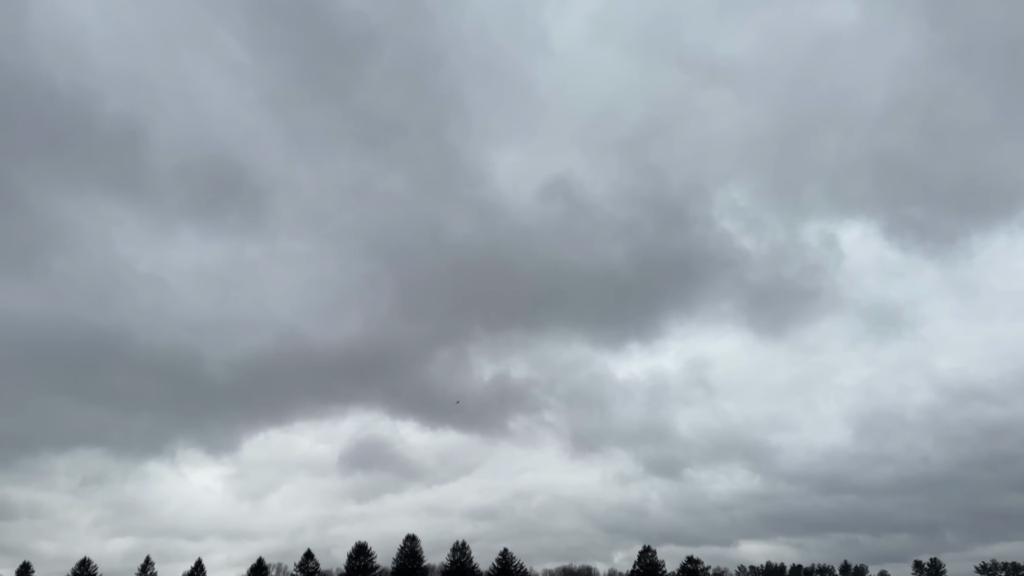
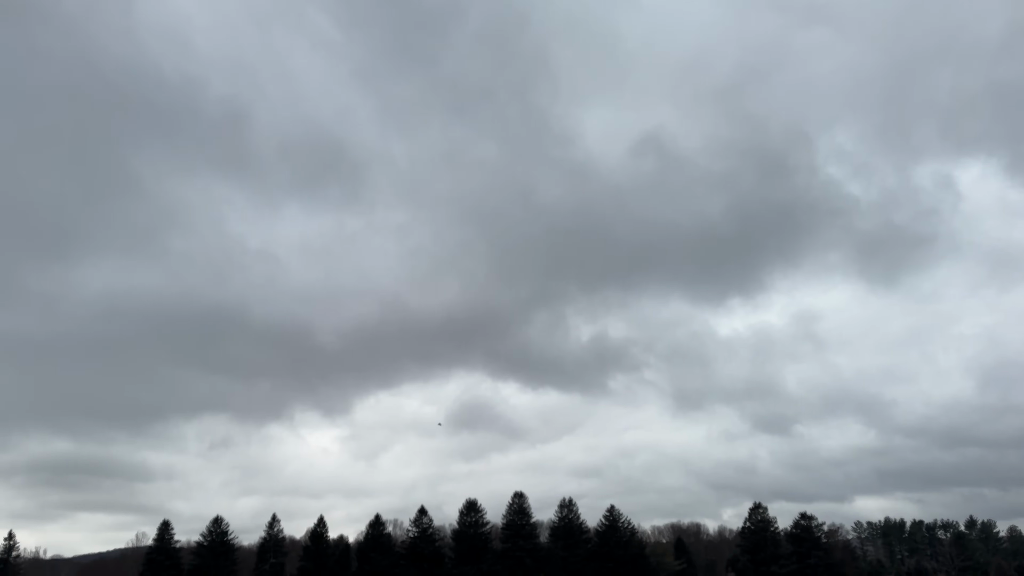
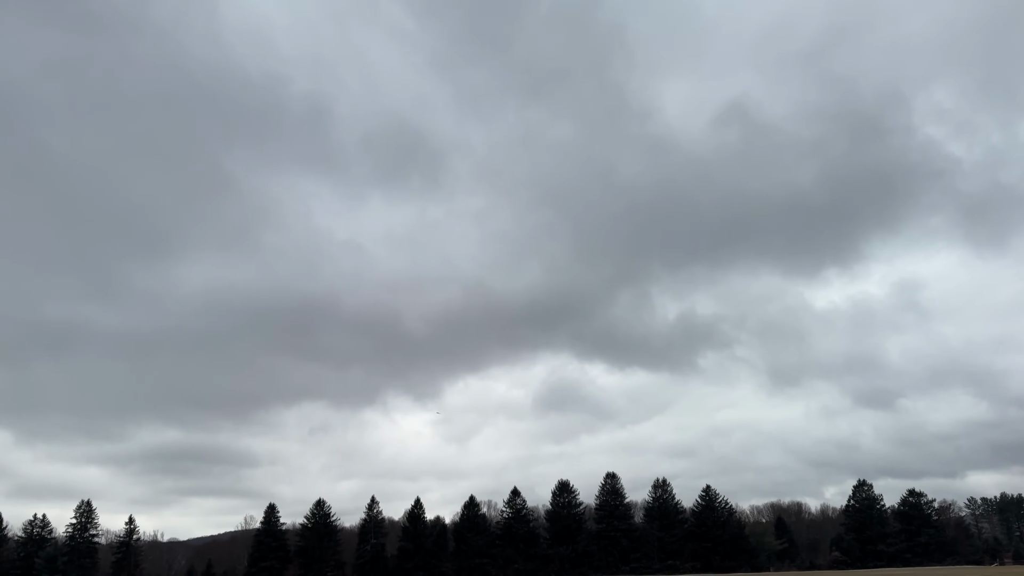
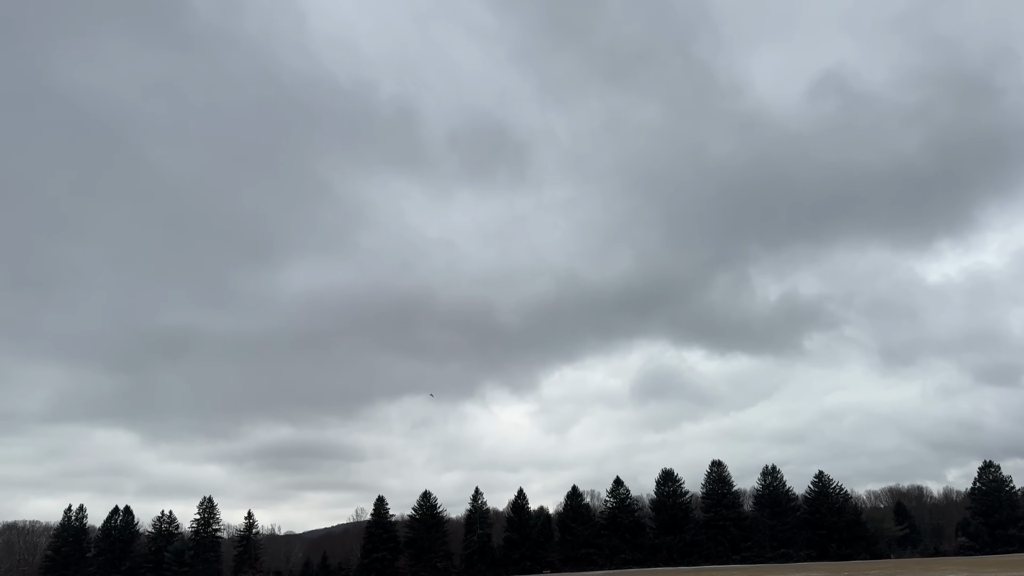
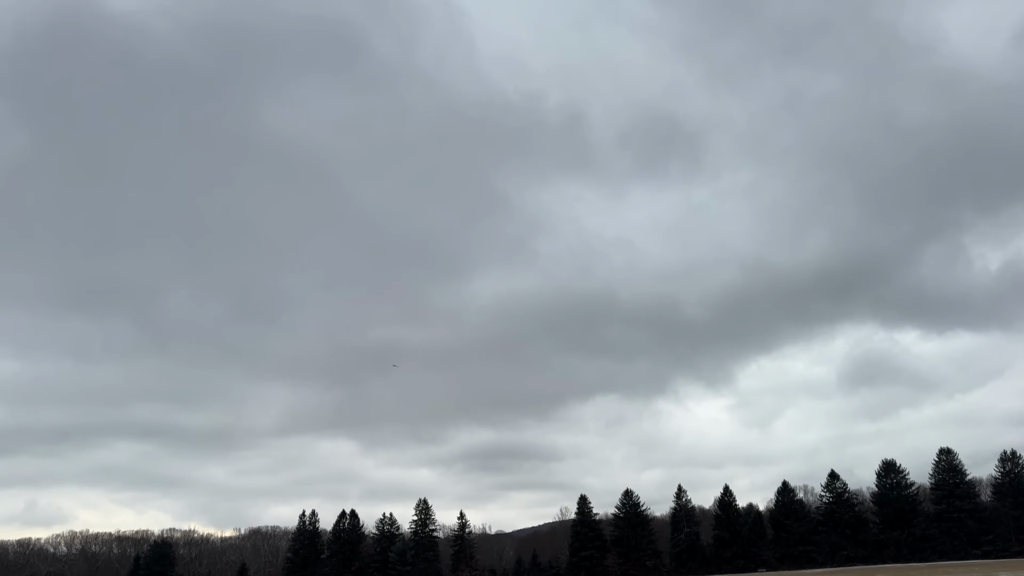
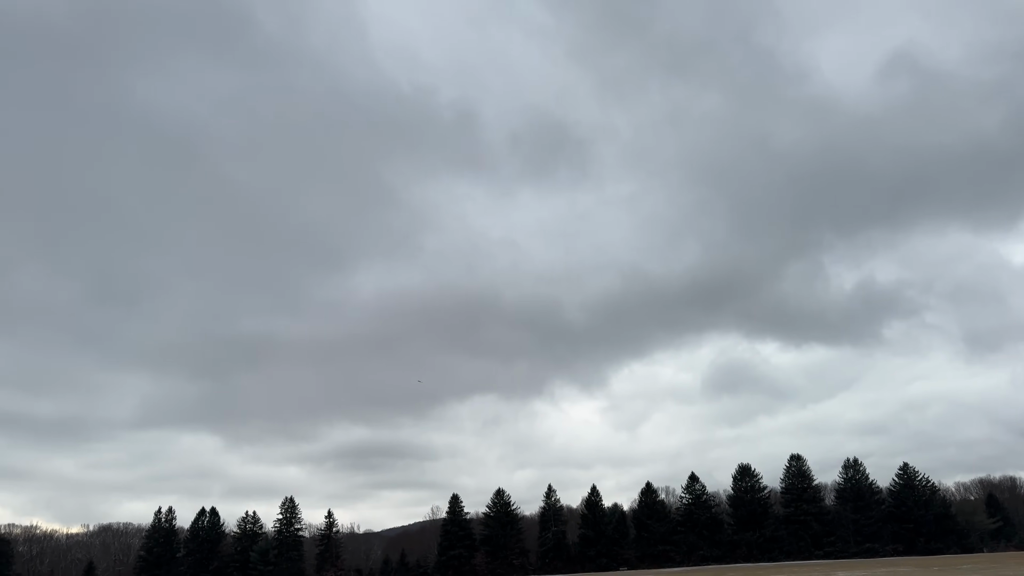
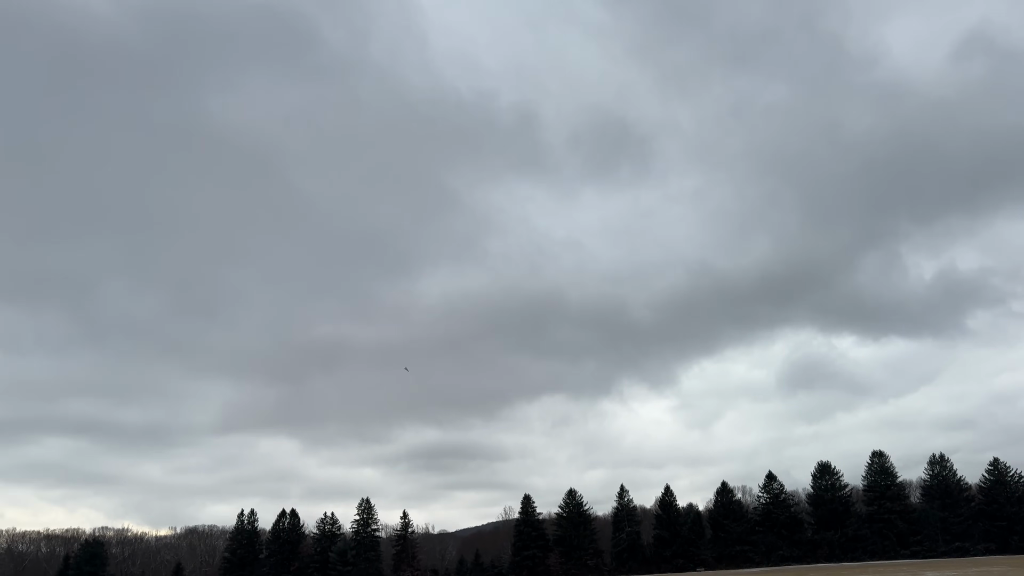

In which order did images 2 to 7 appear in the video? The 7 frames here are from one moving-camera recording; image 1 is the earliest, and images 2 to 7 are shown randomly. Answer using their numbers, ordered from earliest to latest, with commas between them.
2, 3, 4, 6, 7, 5
